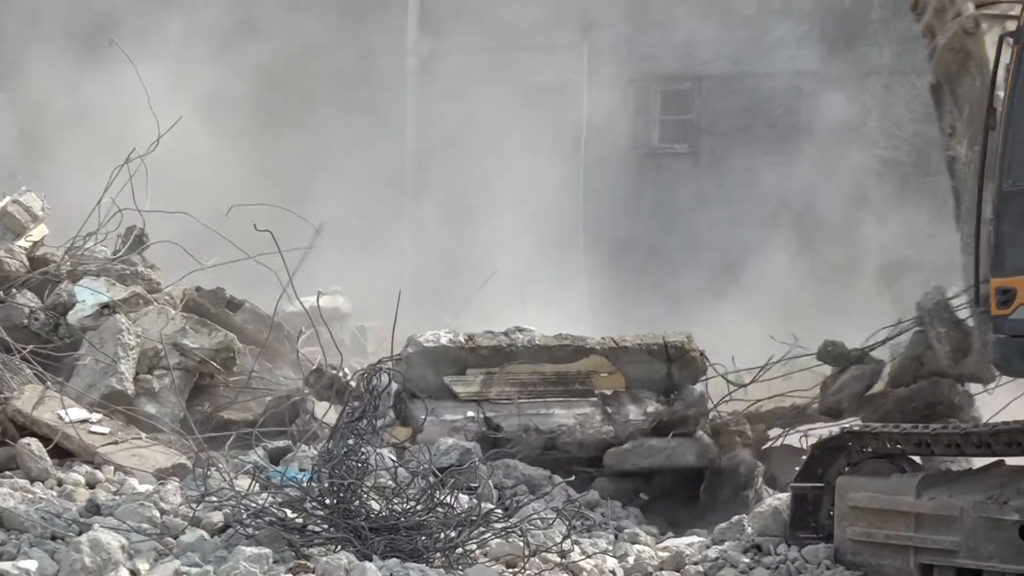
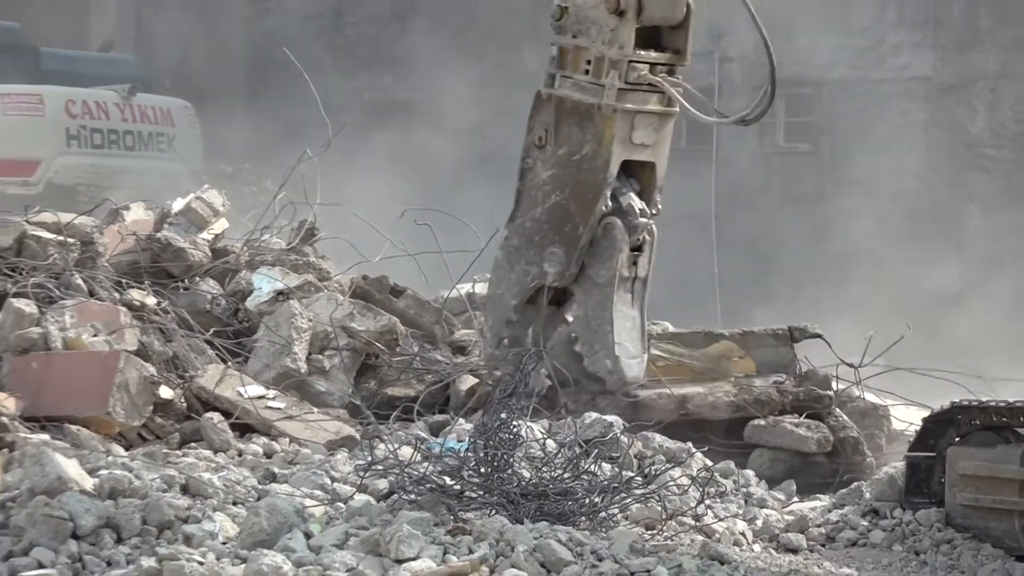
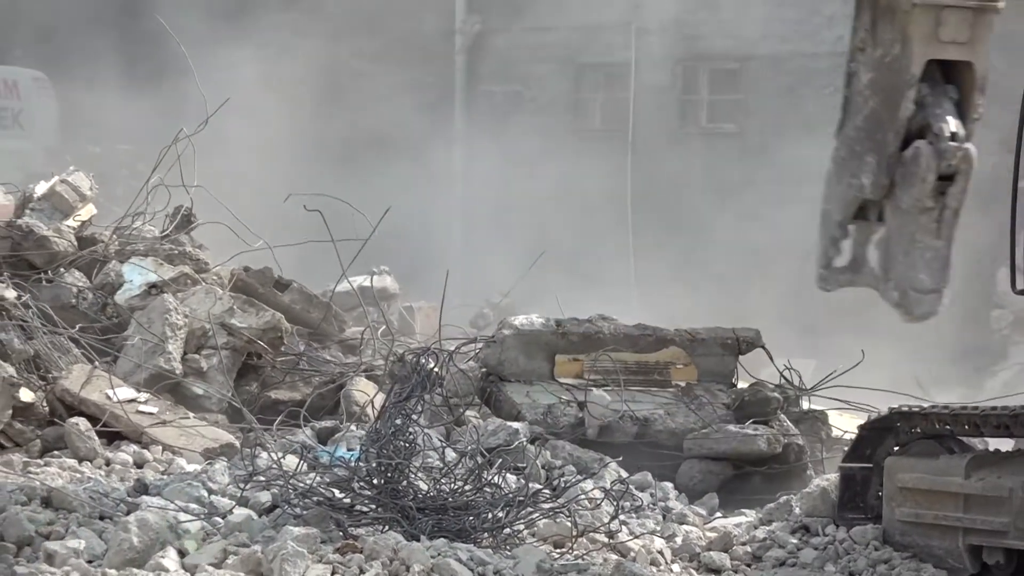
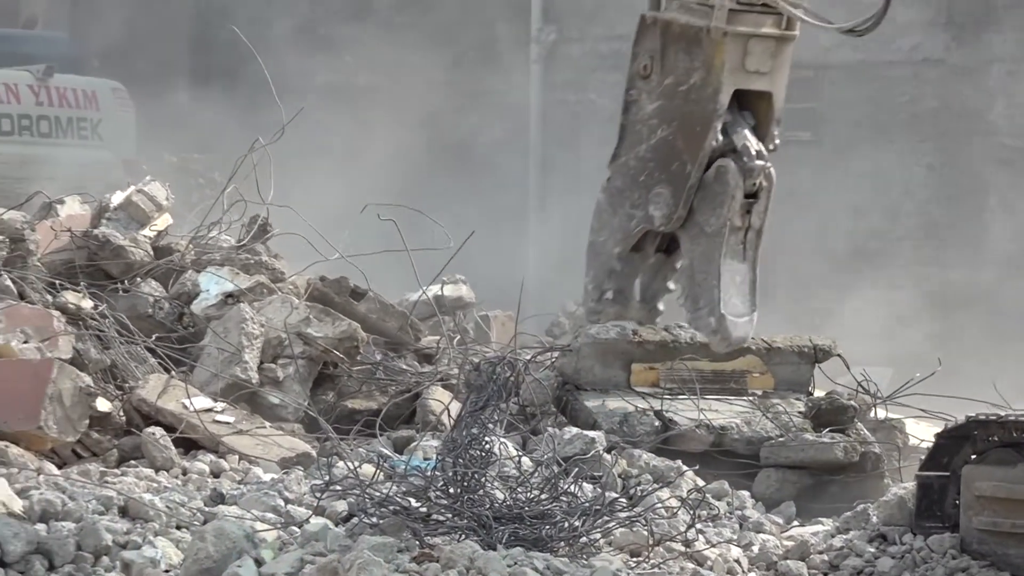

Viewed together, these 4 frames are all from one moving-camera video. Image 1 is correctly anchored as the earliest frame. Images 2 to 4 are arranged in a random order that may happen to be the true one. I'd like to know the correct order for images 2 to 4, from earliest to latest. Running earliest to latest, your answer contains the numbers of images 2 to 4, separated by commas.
3, 4, 2
